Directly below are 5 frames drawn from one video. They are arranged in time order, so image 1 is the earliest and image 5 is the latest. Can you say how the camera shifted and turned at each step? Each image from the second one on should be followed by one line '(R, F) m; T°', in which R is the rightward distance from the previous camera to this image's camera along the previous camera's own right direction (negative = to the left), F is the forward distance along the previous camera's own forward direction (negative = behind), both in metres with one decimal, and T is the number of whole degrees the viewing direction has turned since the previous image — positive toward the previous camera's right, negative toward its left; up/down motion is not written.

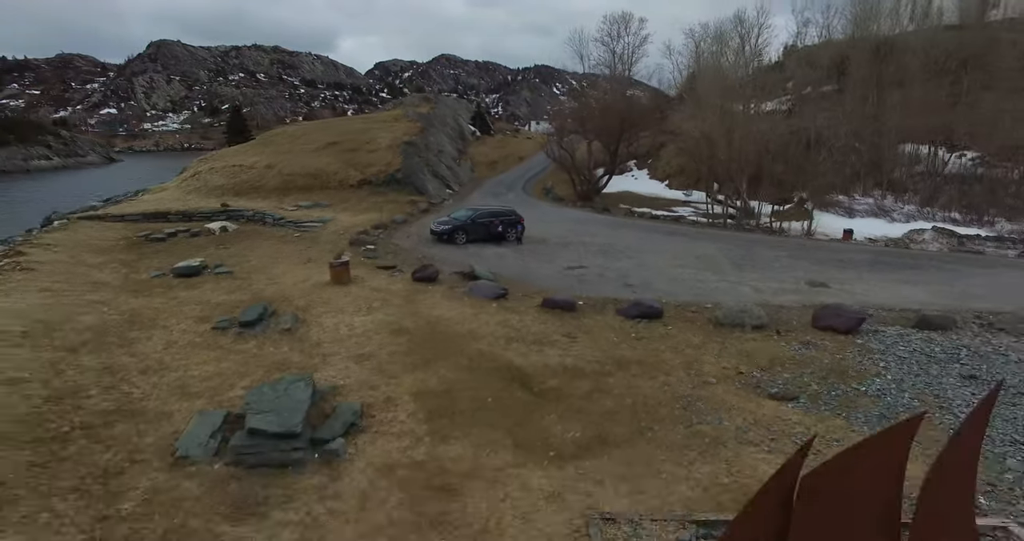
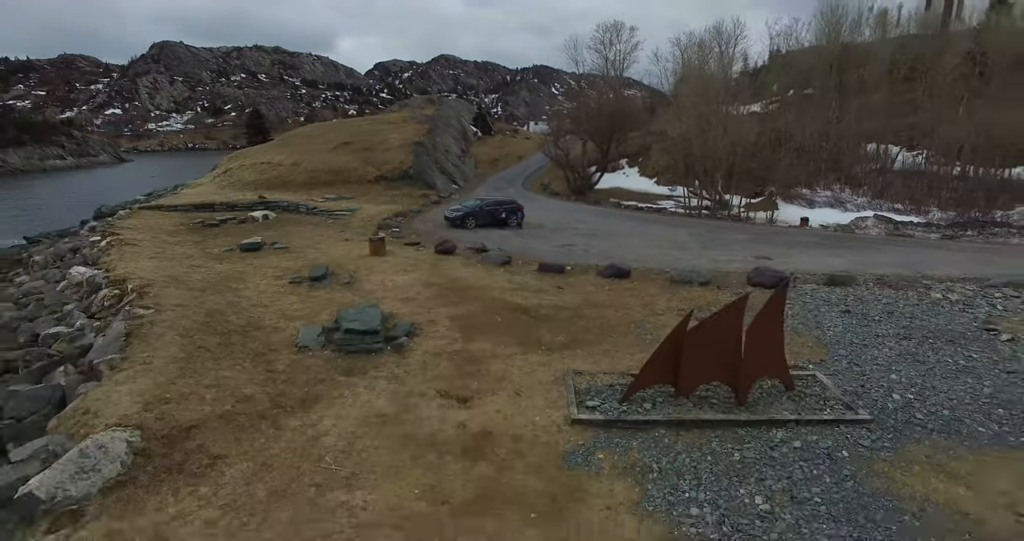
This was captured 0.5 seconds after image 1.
(-0.1, -2.6) m; 0°
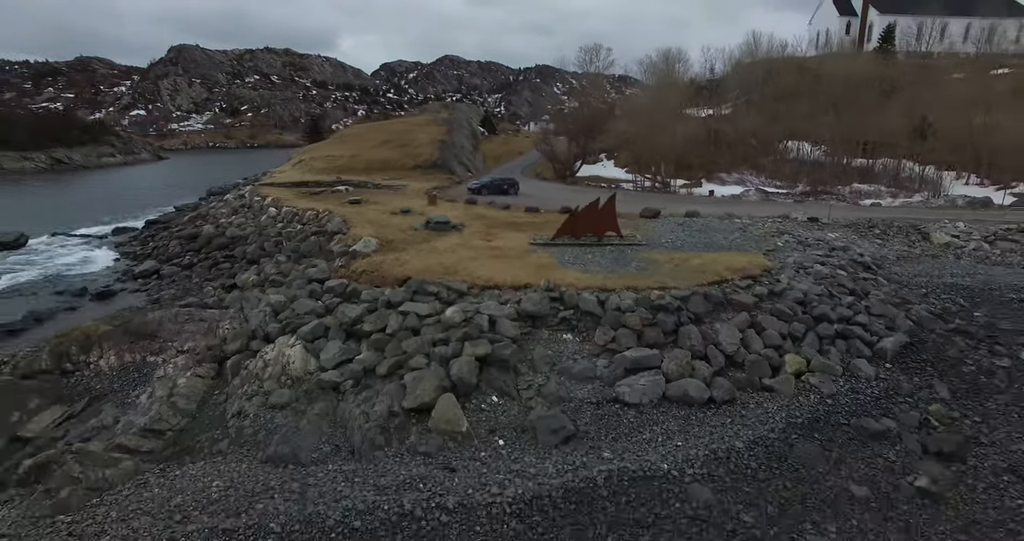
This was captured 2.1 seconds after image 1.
(+0.2, -9.0) m; 0°
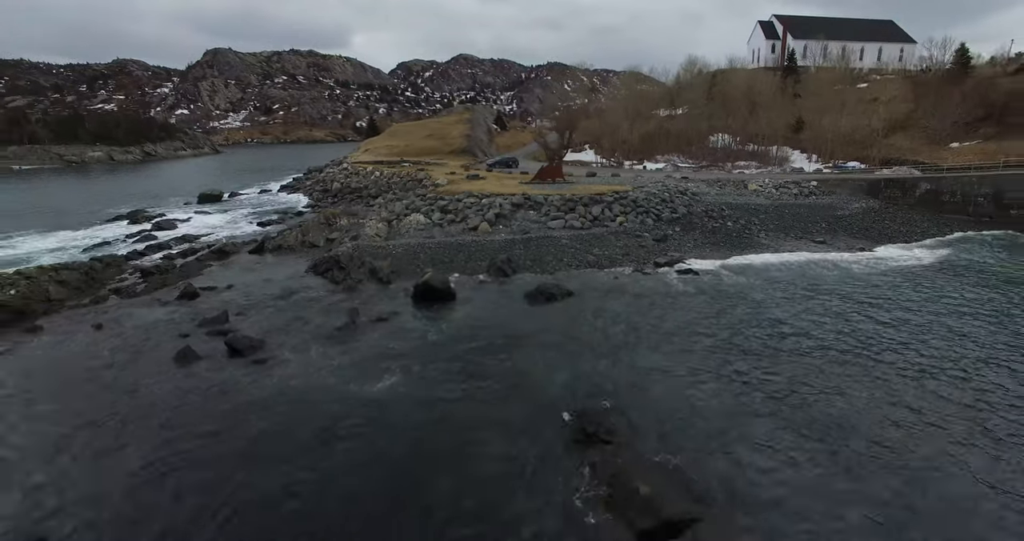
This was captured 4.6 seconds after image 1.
(+0.7, -15.2) m; -1°
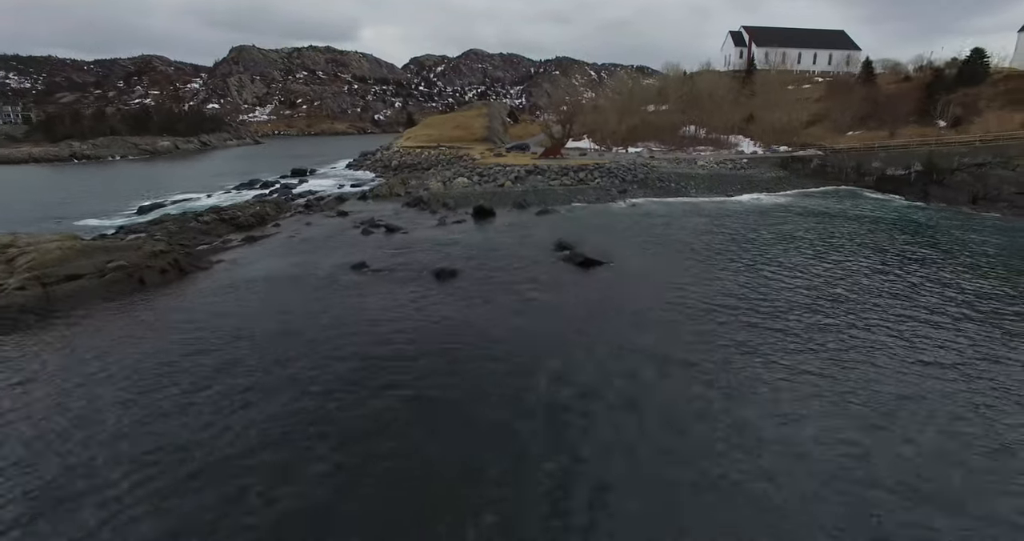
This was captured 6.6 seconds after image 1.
(-0.3, -12.3) m; -1°
